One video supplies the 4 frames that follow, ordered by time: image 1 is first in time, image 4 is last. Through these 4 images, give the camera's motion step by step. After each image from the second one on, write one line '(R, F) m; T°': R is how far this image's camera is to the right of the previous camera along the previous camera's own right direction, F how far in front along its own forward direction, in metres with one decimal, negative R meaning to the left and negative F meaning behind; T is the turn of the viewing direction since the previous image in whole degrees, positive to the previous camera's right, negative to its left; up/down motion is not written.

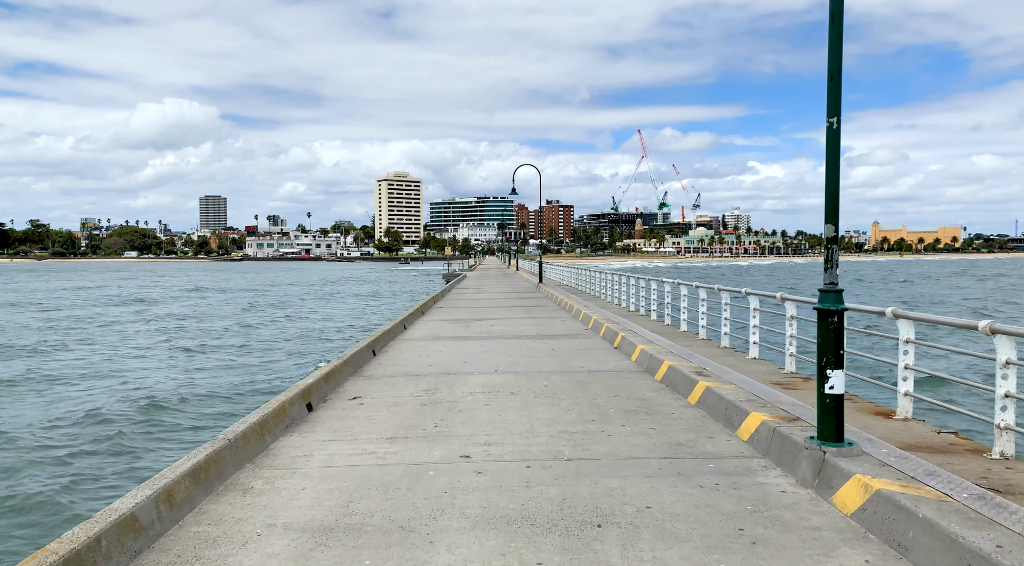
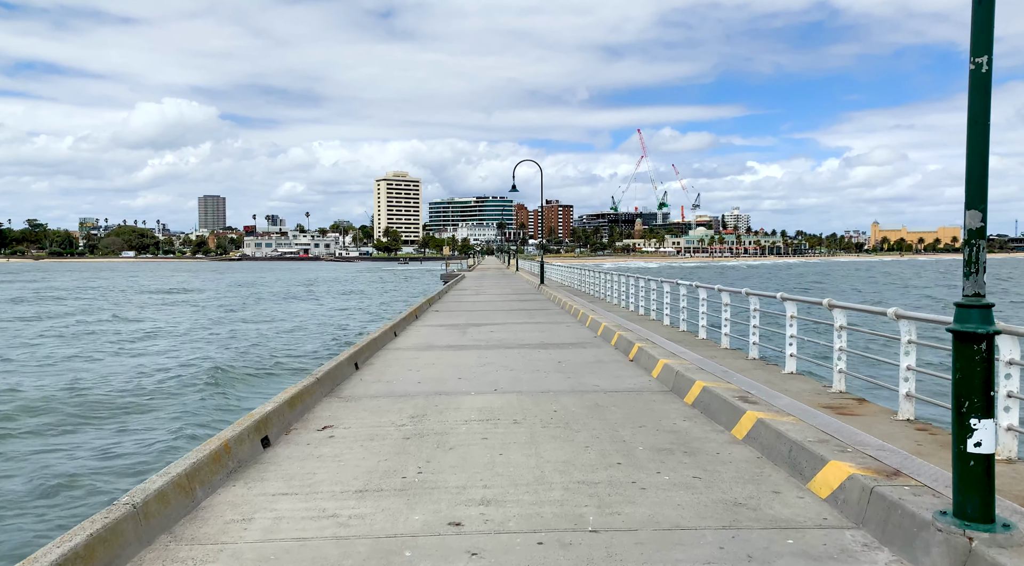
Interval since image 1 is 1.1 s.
(0.0, +1.6) m; 0°
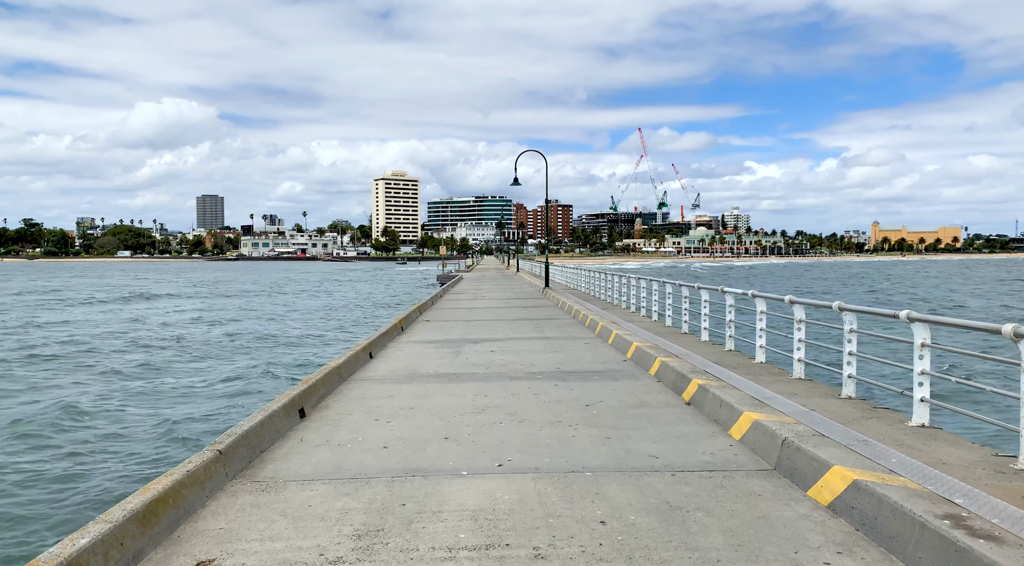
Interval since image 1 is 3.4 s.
(-0.1, +3.4) m; 0°
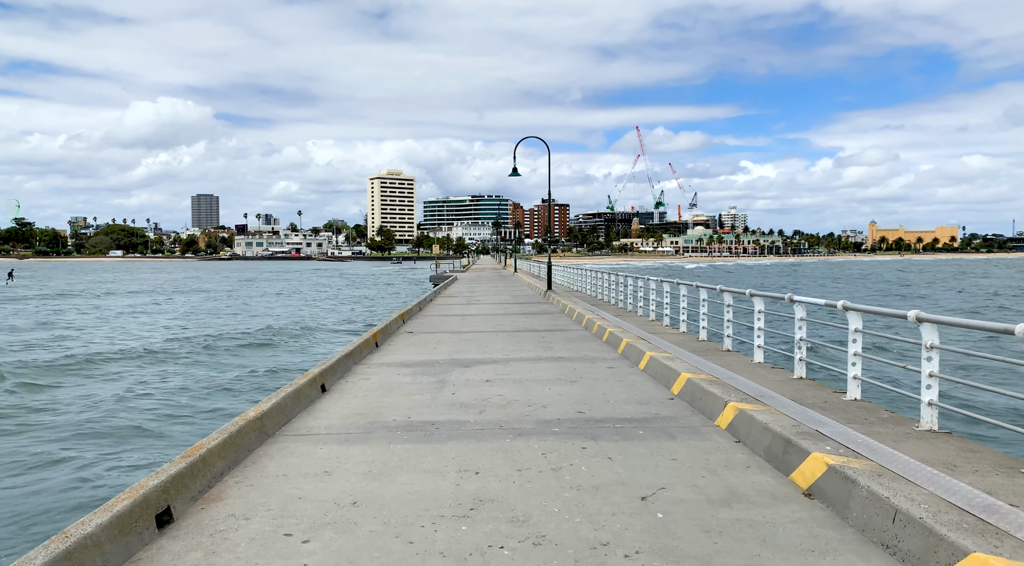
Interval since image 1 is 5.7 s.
(-0.1, +3.4) m; 0°
